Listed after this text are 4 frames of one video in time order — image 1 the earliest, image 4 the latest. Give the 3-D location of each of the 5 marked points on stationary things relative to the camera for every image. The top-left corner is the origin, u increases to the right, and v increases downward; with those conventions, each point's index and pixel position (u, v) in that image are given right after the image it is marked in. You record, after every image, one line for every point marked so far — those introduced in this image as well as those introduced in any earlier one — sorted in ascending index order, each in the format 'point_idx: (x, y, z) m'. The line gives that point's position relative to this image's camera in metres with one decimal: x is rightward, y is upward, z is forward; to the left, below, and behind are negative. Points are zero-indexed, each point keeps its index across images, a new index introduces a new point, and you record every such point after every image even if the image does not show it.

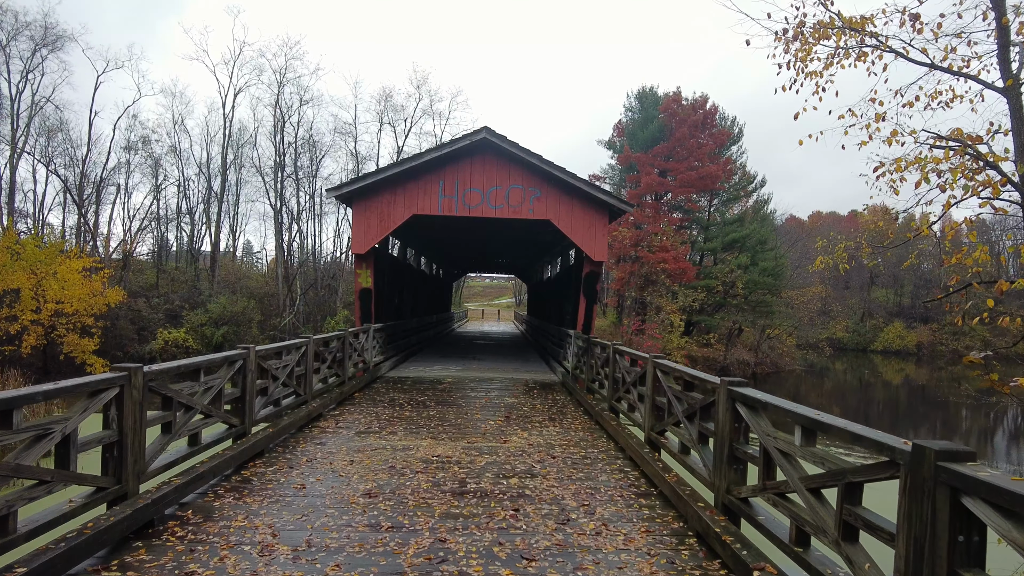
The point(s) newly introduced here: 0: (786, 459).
0: (+1.1, -0.7, +2.7) m
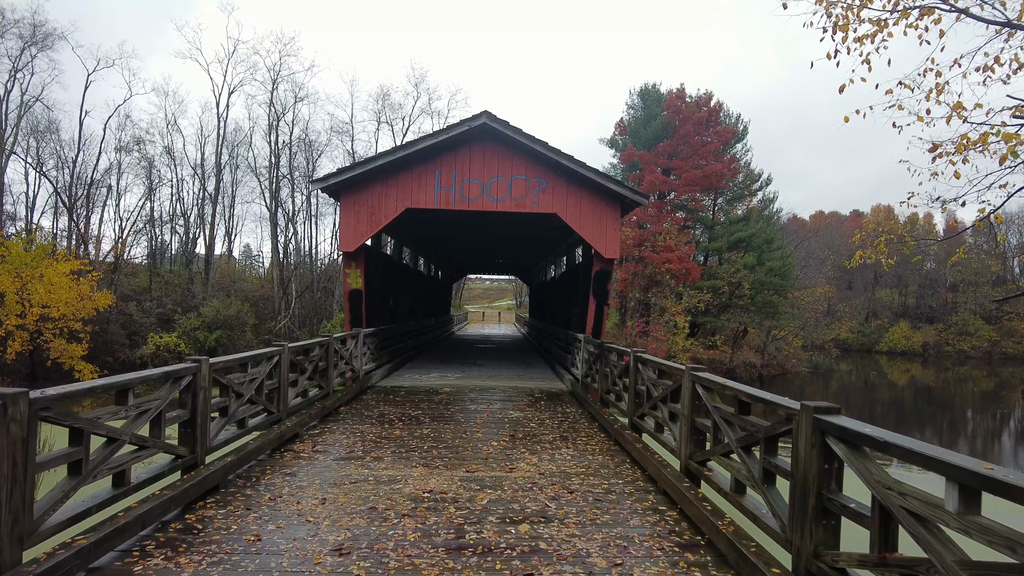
0: (+1.2, -0.7, +1.9) m
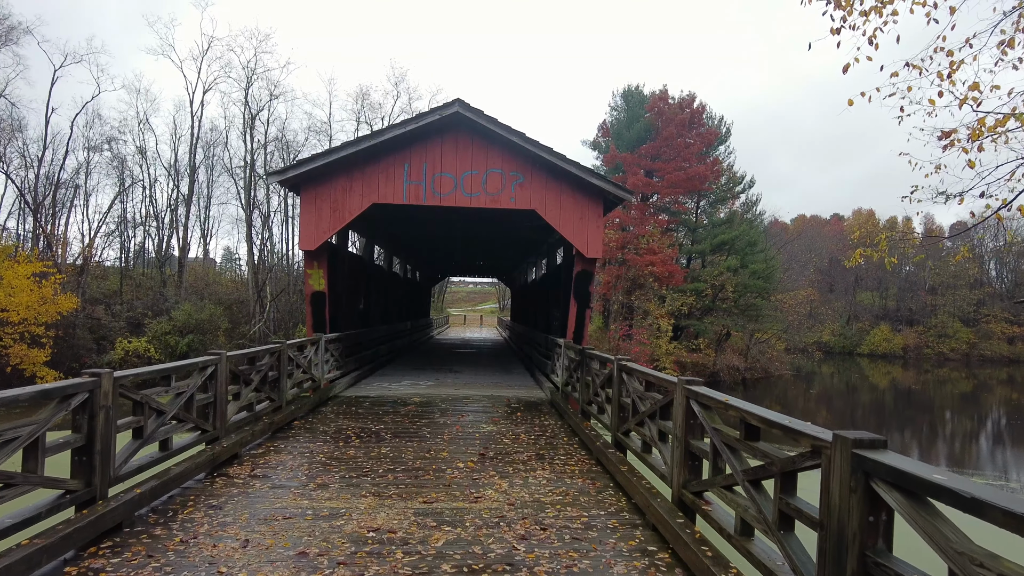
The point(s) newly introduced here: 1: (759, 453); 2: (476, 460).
0: (+1.0, -0.7, +1.3) m
1: (+1.0, -0.6, +2.6) m
2: (-0.3, -1.3, +4.8) m
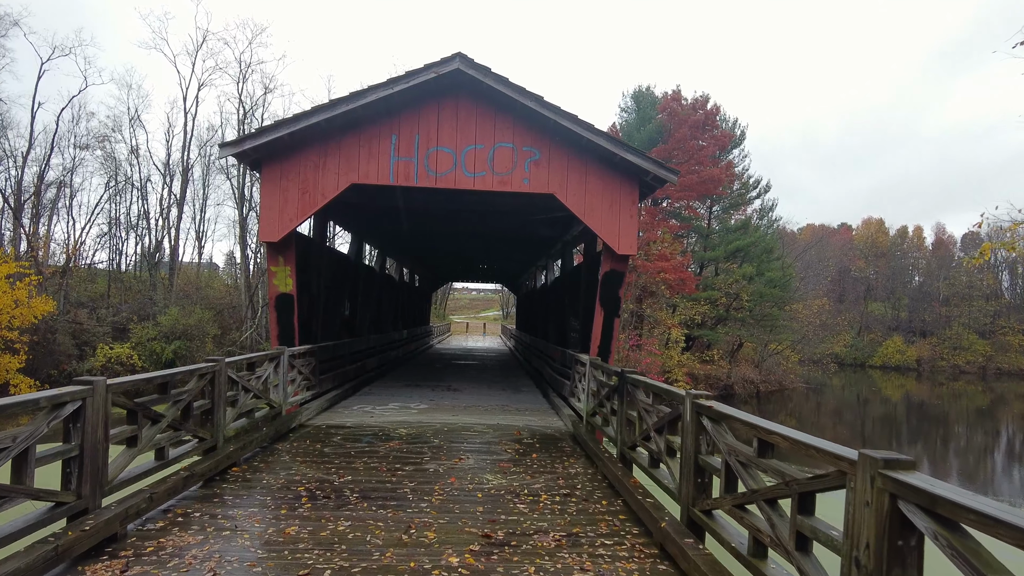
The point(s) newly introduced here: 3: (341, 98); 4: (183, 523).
0: (+1.1, -0.6, -0.3) m
1: (+1.1, -0.6, +0.9) m
2: (-0.2, -1.3, +3.1) m
3: (-1.6, +1.8, +6.2) m
4: (-1.8, -1.3, +3.5) m
